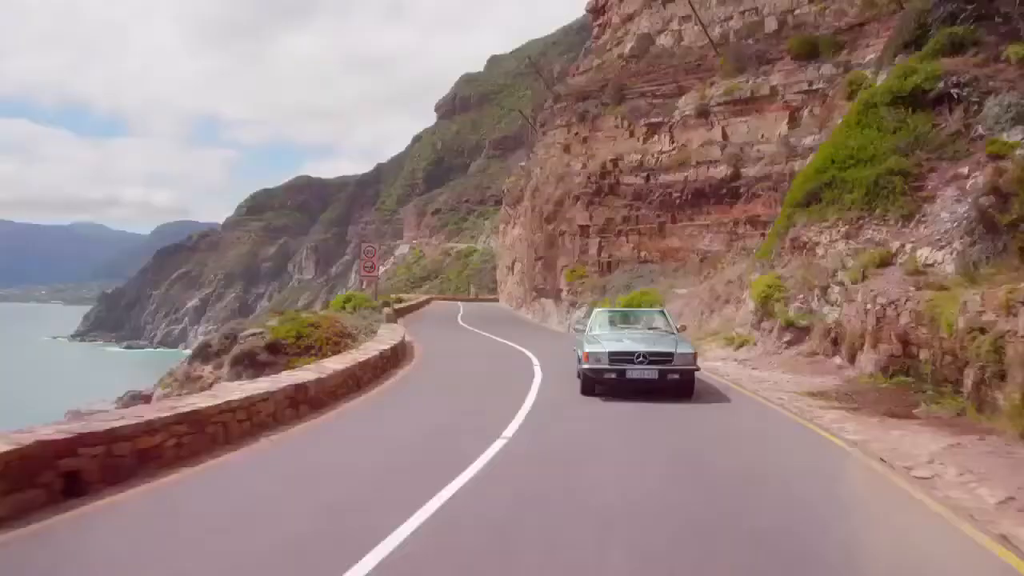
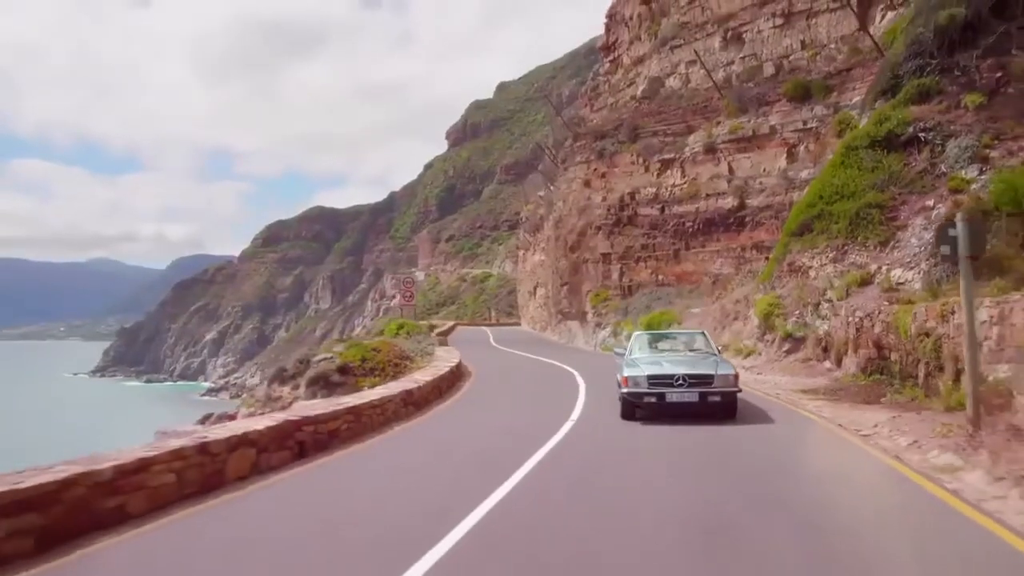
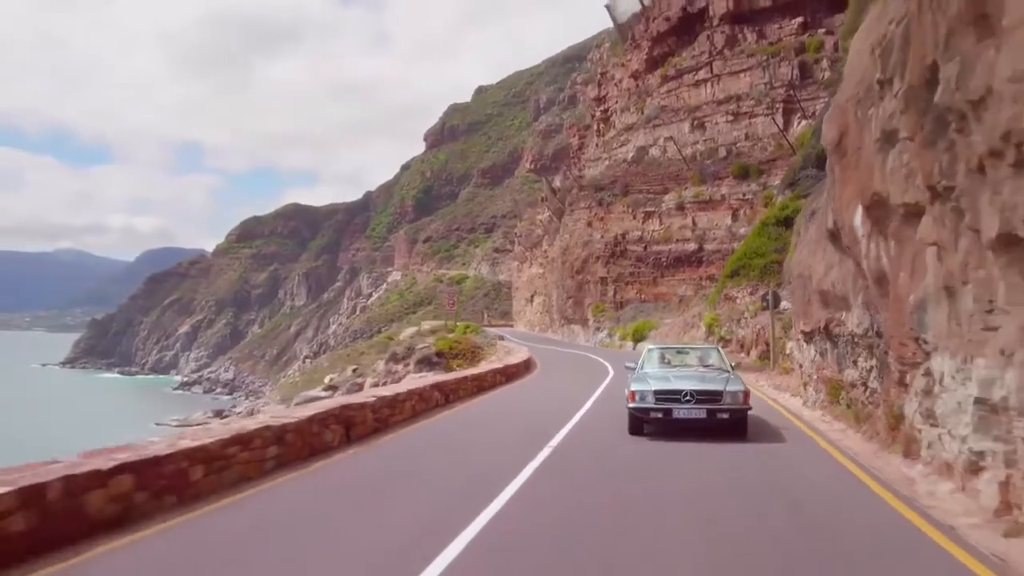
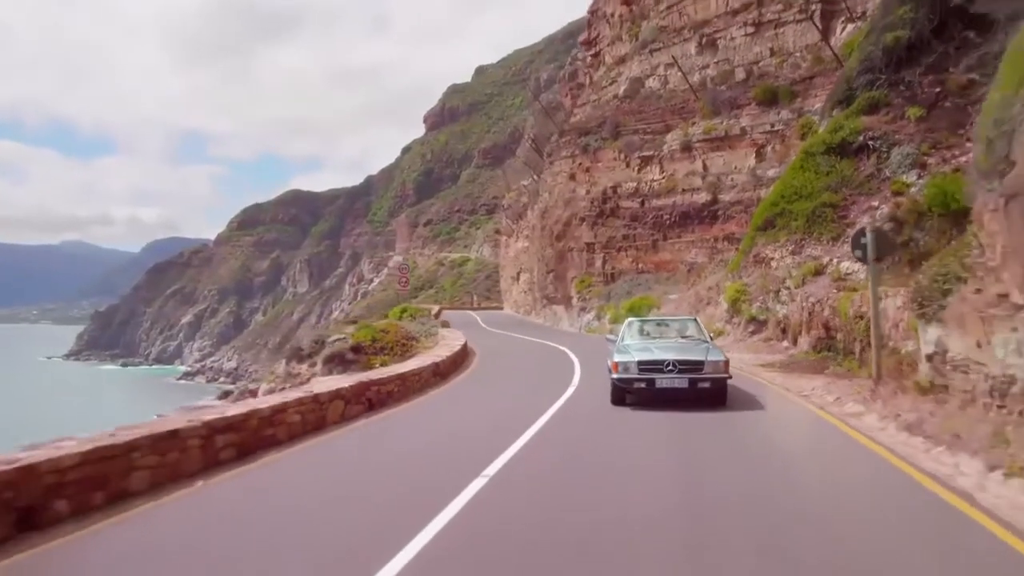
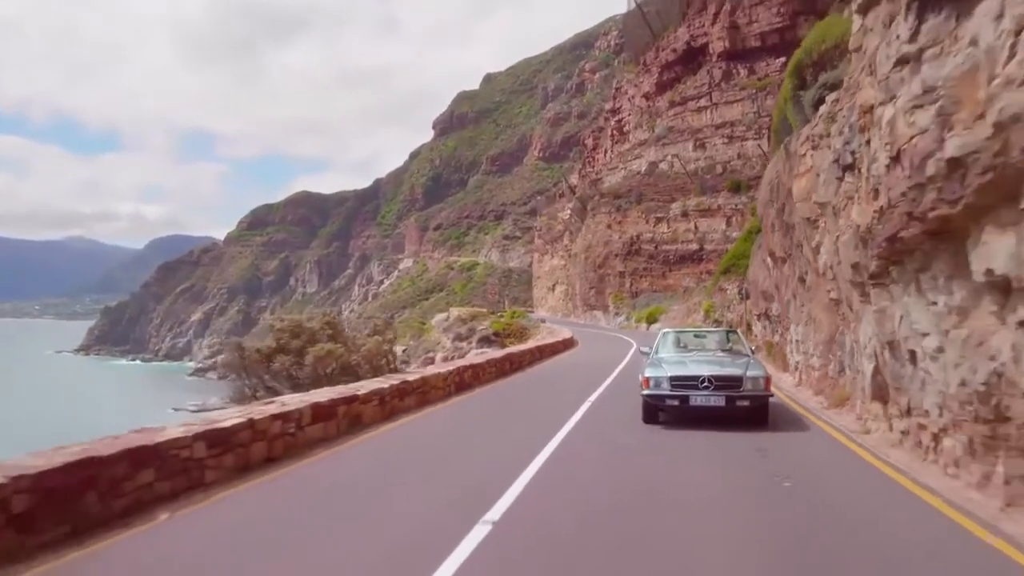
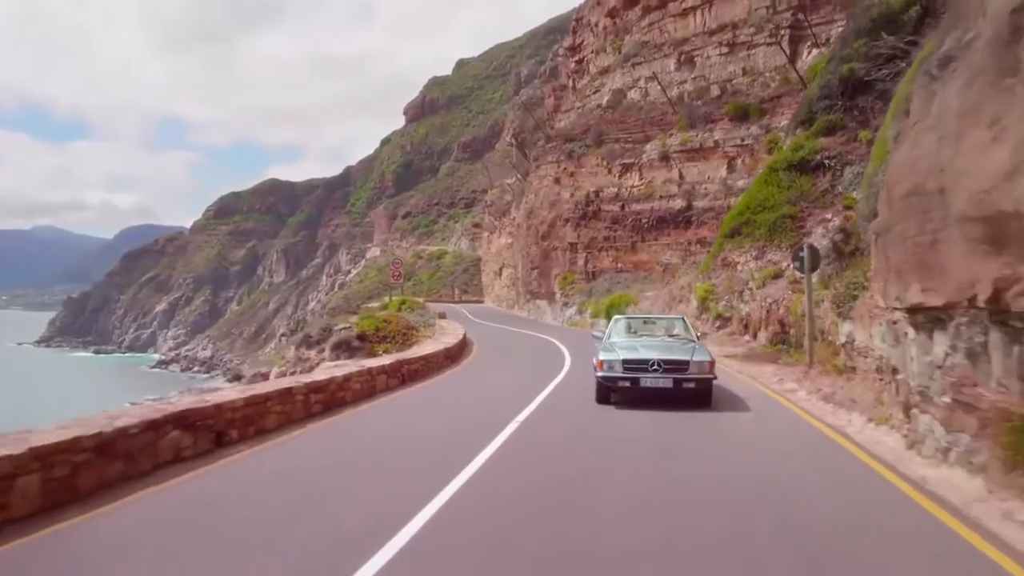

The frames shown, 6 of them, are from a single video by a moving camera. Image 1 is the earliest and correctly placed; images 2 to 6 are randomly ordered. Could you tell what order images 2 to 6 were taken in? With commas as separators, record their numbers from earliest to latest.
2, 4, 6, 3, 5
